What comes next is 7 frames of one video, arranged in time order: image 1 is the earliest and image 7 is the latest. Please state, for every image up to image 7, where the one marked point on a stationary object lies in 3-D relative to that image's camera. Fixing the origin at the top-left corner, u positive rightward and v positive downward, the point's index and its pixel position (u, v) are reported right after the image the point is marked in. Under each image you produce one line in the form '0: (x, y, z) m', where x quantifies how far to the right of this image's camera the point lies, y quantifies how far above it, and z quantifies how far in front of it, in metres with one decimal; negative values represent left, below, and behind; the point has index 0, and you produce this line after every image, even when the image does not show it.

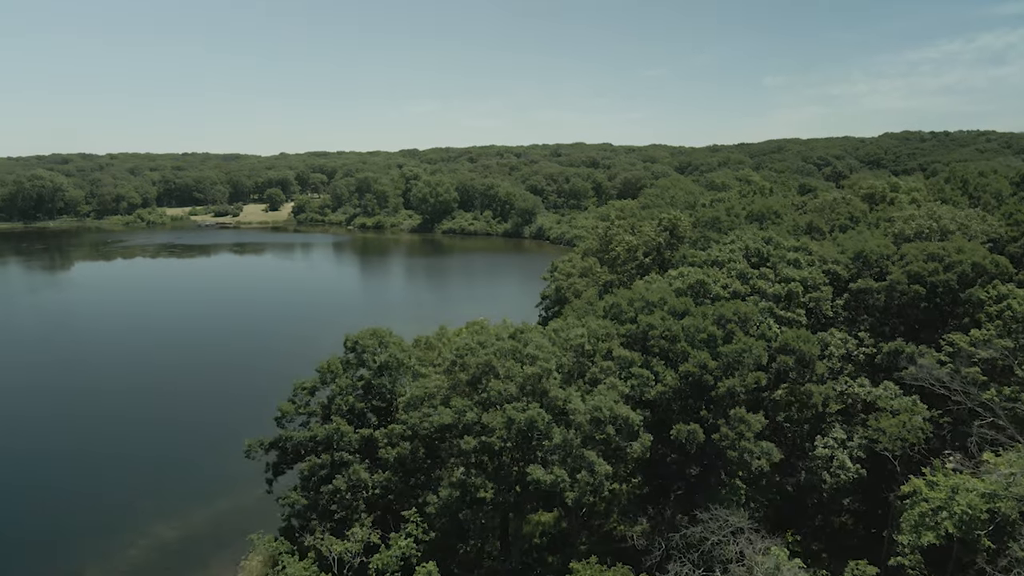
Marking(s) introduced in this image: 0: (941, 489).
0: (+7.9, -3.7, +13.8) m
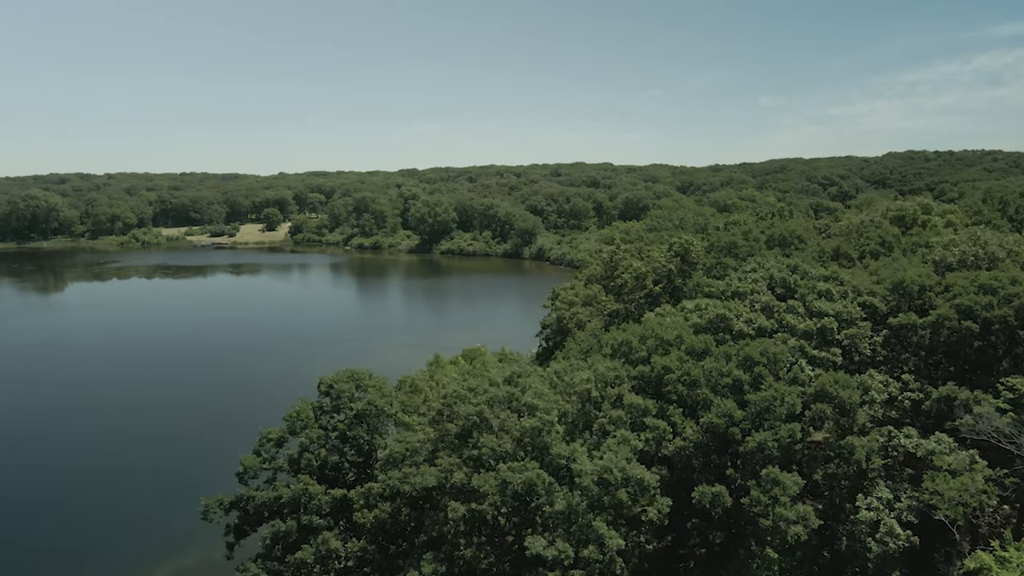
0: (+7.8, -4.3, +11.7) m
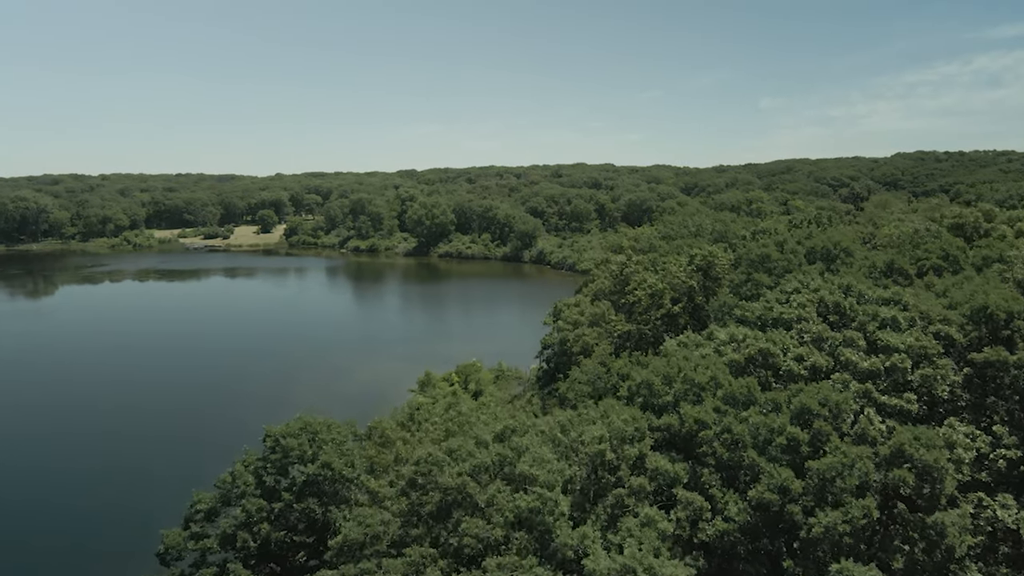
0: (+7.7, -4.8, +8.7) m
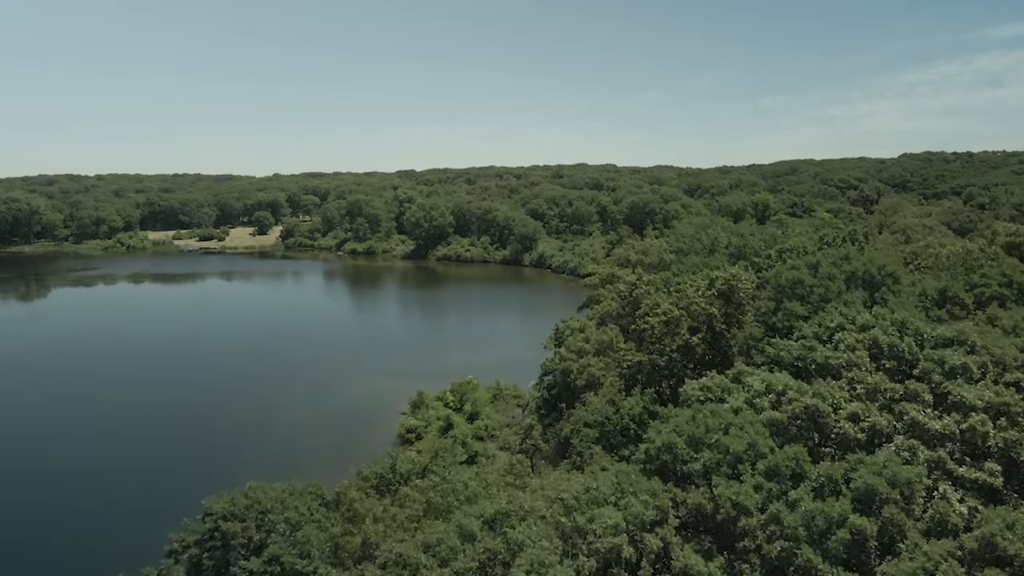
0: (+7.6, -5.4, +6.5) m
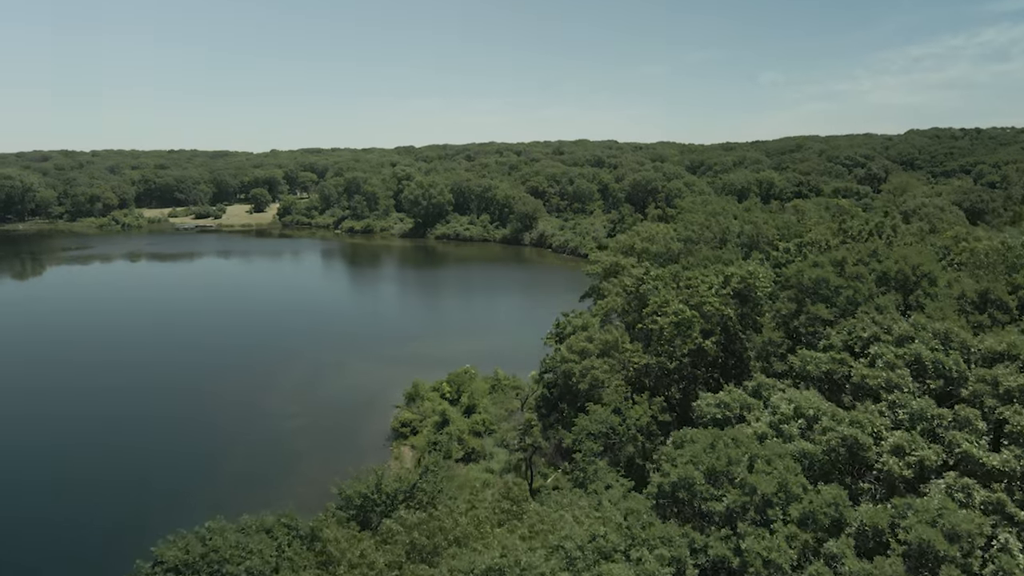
0: (+7.6, -5.7, +5.3) m
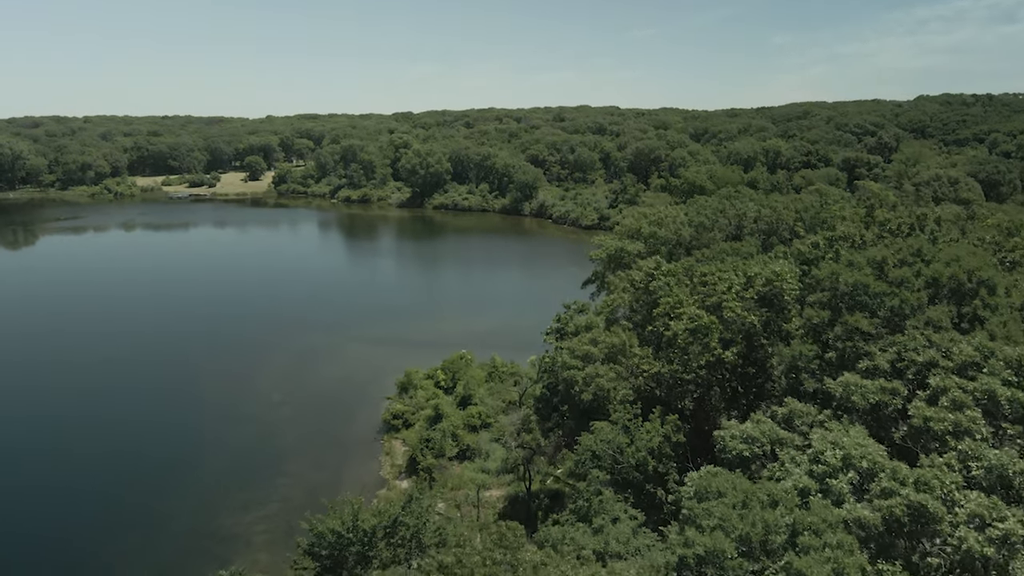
0: (+7.5, -6.2, +3.8) m
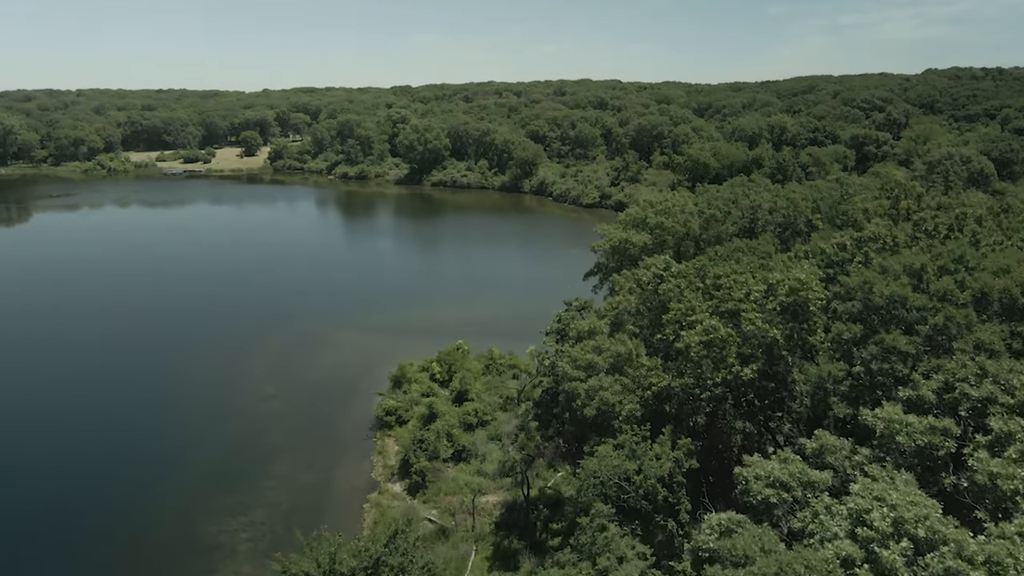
0: (+7.4, -6.7, +2.7) m
